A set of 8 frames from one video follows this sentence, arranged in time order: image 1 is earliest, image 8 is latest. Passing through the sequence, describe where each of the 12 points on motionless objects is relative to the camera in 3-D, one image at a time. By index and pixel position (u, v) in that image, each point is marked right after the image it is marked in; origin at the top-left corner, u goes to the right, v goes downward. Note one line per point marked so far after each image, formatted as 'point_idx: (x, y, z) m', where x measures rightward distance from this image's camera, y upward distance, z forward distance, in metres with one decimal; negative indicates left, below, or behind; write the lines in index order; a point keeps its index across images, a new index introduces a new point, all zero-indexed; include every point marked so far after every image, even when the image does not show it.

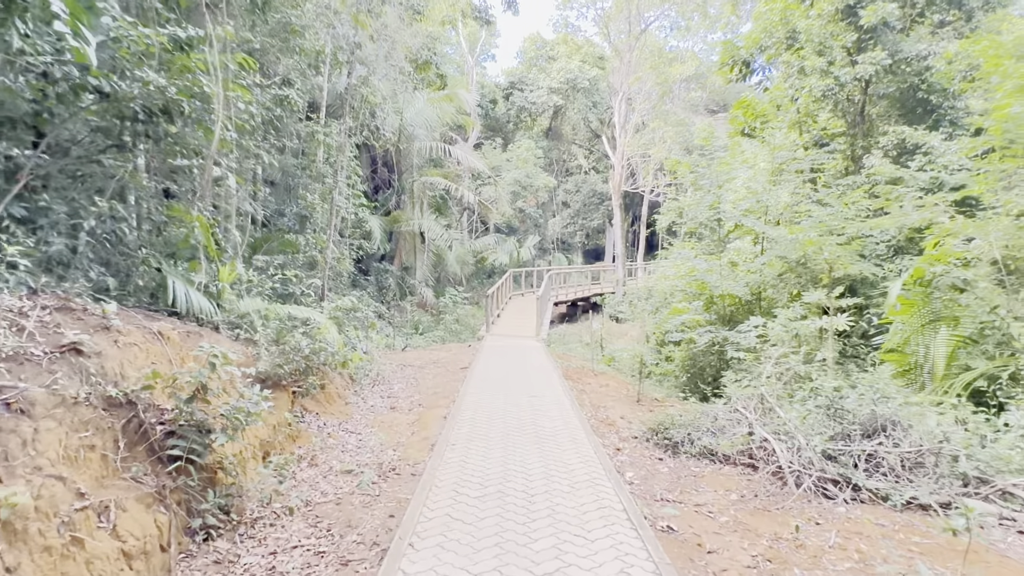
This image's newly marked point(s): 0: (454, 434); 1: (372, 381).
0: (-0.4, -1.0, +4.4) m
1: (-1.3, -0.9, +6.3) m
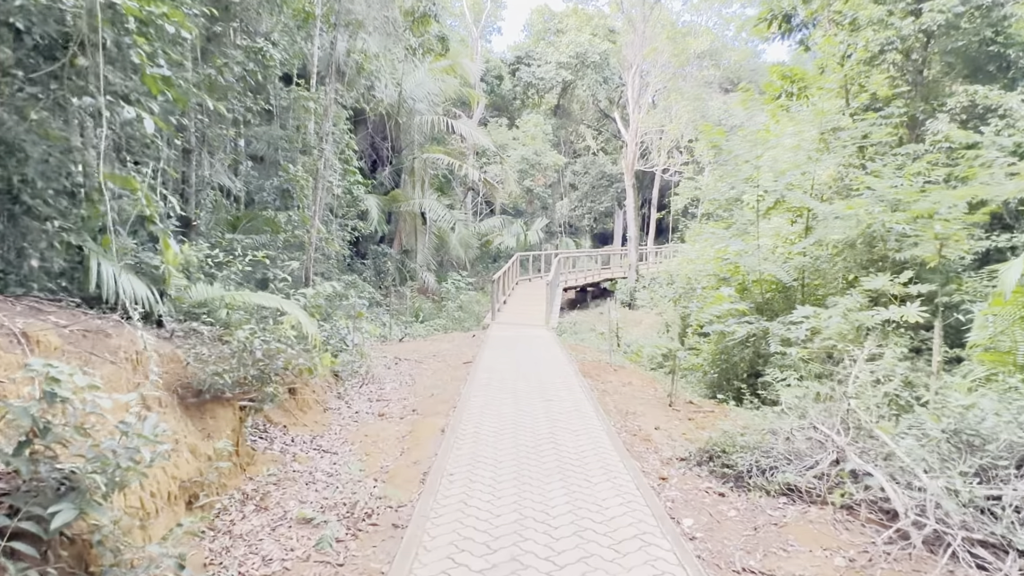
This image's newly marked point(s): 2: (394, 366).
0: (-0.3, -0.9, +3.5) m
1: (-1.2, -0.8, +5.4) m
2: (-1.1, -0.7, +6.4) m
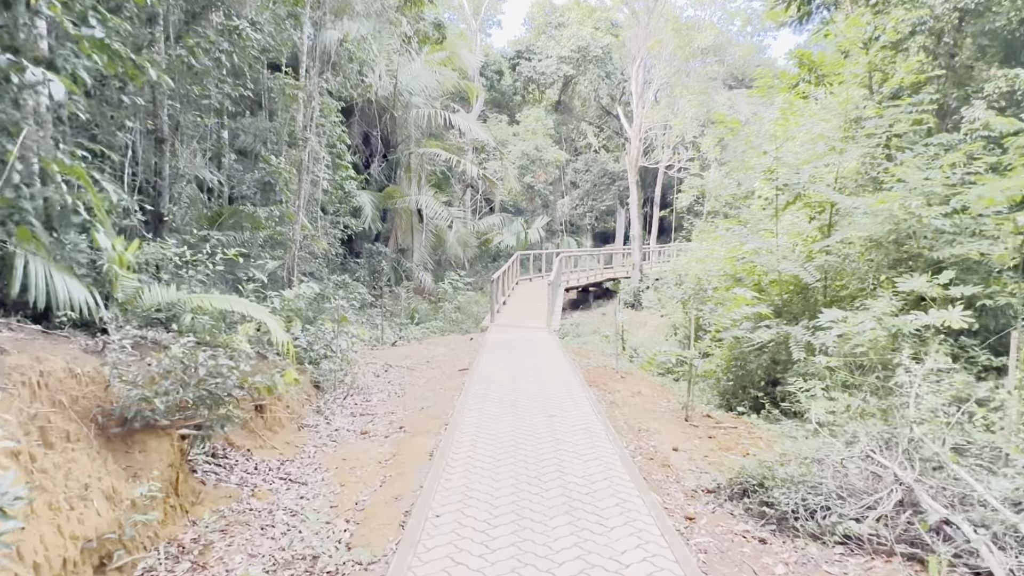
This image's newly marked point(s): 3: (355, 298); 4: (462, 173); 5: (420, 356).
0: (-0.3, -0.9, +3.0) m
1: (-1.2, -0.8, +4.9) m
2: (-1.1, -0.8, +5.9) m
3: (-2.1, -0.1, +9.0) m
4: (-1.1, +2.5, +15.0) m
5: (-1.0, -0.7, +7.2) m
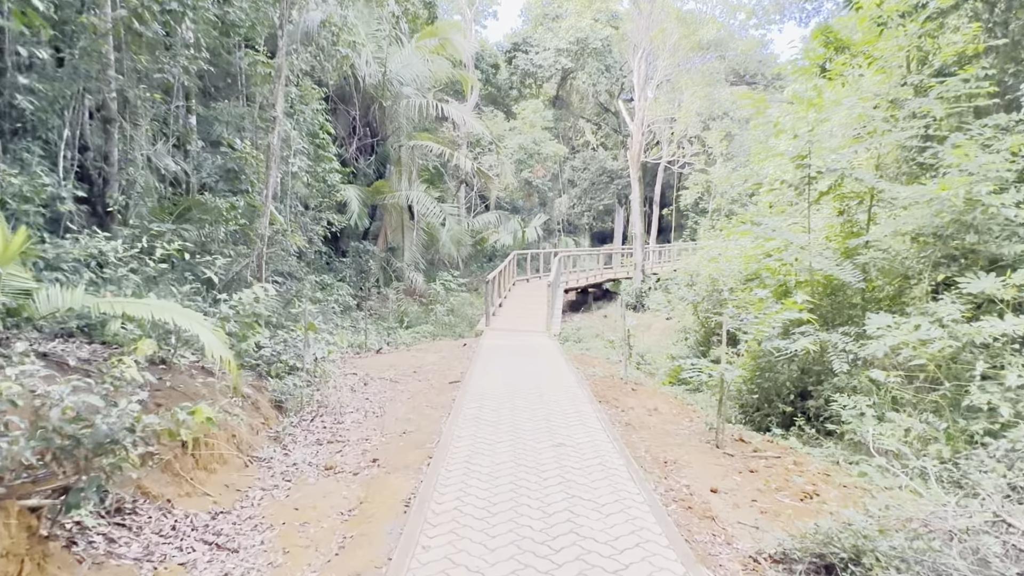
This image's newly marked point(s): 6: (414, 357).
0: (-0.3, -0.9, +2.3) m
1: (-1.2, -0.8, +4.2) m
2: (-1.1, -0.8, +5.2) m
3: (-2.1, -0.2, +8.2) m
4: (-1.2, +2.5, +14.2) m
5: (-1.0, -0.7, +6.5) m
6: (-1.0, -0.7, +7.2) m
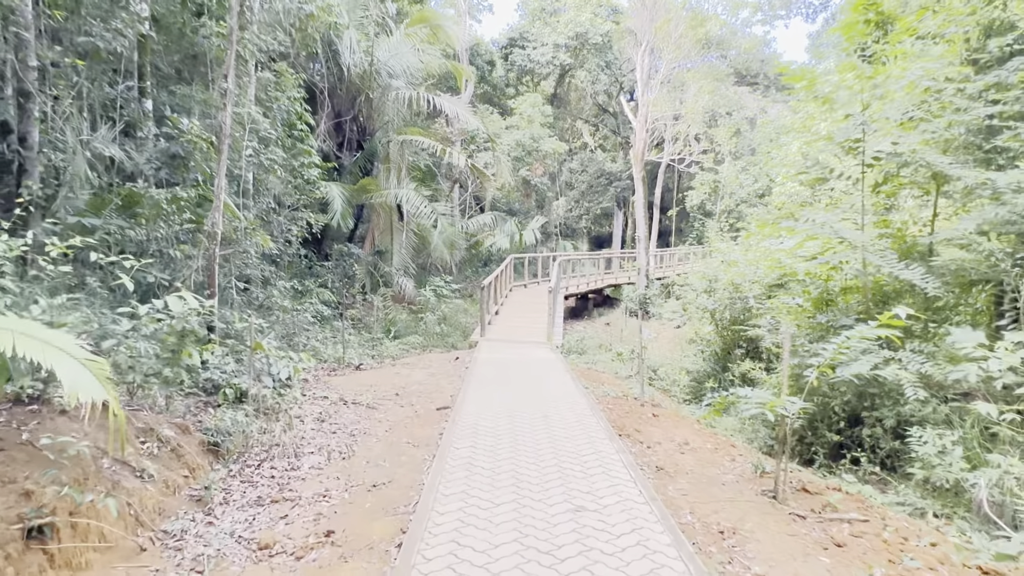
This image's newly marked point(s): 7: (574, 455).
0: (-0.3, -0.9, +1.4) m
1: (-1.2, -0.8, +3.3) m
2: (-1.1, -0.8, +4.3) m
3: (-2.1, -0.2, +7.3) m
4: (-1.2, +2.4, +13.4) m
5: (-1.0, -0.8, +5.6) m
6: (-1.1, -0.8, +6.3) m
7: (+0.3, -0.9, +3.5) m
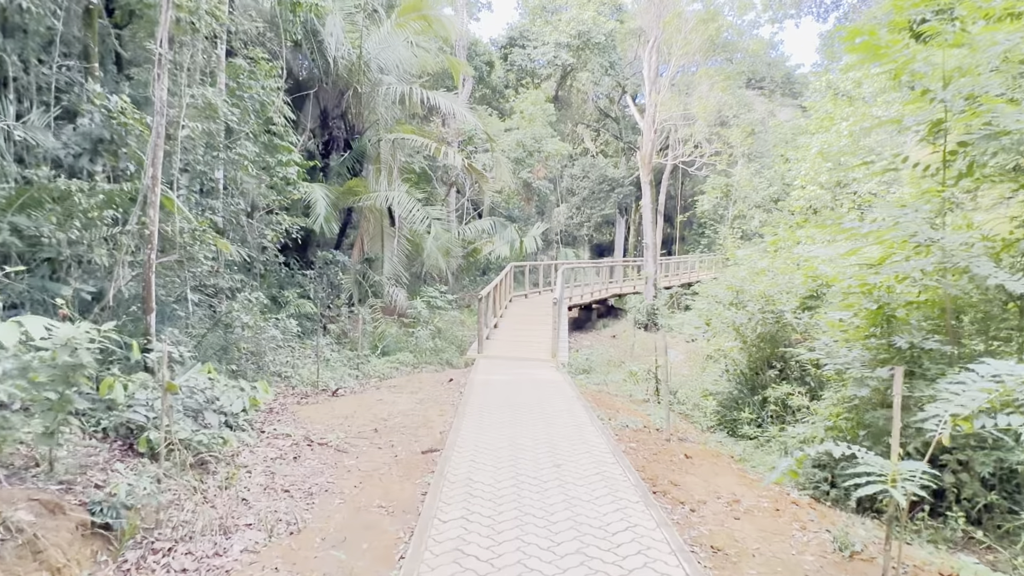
0: (-0.3, -1.0, +0.5) m
1: (-1.2, -0.9, +2.4) m
2: (-1.1, -0.9, +3.4) m
3: (-2.1, -0.3, +6.5) m
4: (-1.2, +2.2, +12.5) m
5: (-1.0, -0.9, +4.7) m
6: (-1.0, -0.9, +5.5) m
7: (+0.3, -0.9, +2.6) m
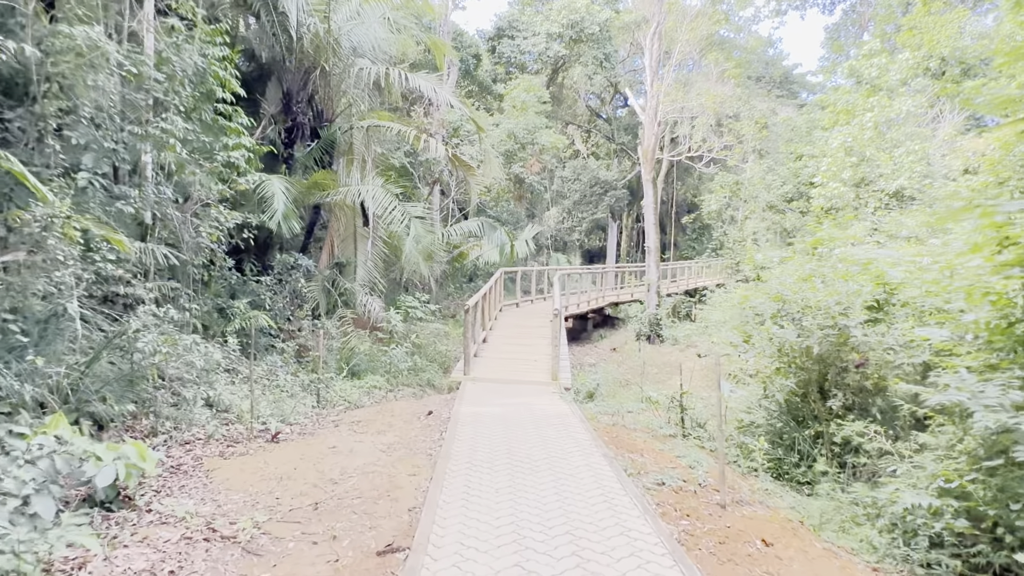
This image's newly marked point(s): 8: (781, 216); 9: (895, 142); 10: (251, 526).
0: (-0.2, -1.0, -0.7) m
1: (-1.2, -0.9, +1.1) m
2: (-1.1, -0.9, +2.1) m
3: (-2.2, -0.4, +5.2) m
4: (-1.4, +2.0, +11.3) m
5: (-1.0, -0.9, +3.4) m
6: (-1.1, -0.9, +4.2) m
7: (+0.4, -1.0, +1.3) m
8: (+5.1, +1.4, +13.1) m
9: (+5.9, +2.2, +10.6) m
10: (-1.0, -0.9, +2.7) m
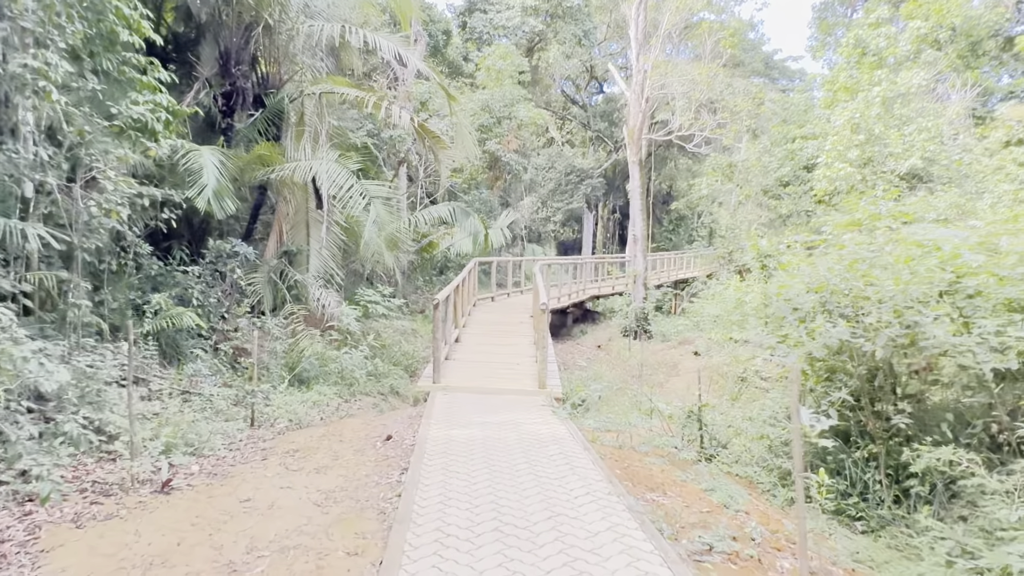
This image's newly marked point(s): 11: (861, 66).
0: (0.0, -1.0, -1.8) m
1: (-1.1, -0.9, 0.0) m
2: (-1.1, -0.9, +1.0) m
3: (-2.3, -0.4, +4.0) m
4: (-1.8, +2.2, +10.1) m
5: (-1.0, -0.9, +2.3) m
6: (-1.1, -0.9, +3.0) m
7: (+0.4, -0.9, +0.3) m
8: (+4.7, +1.5, +12.2) m
9: (+5.5, +2.4, +9.7) m
10: (-1.0, -0.9, +1.6) m
11: (+5.6, +3.6, +11.0) m
